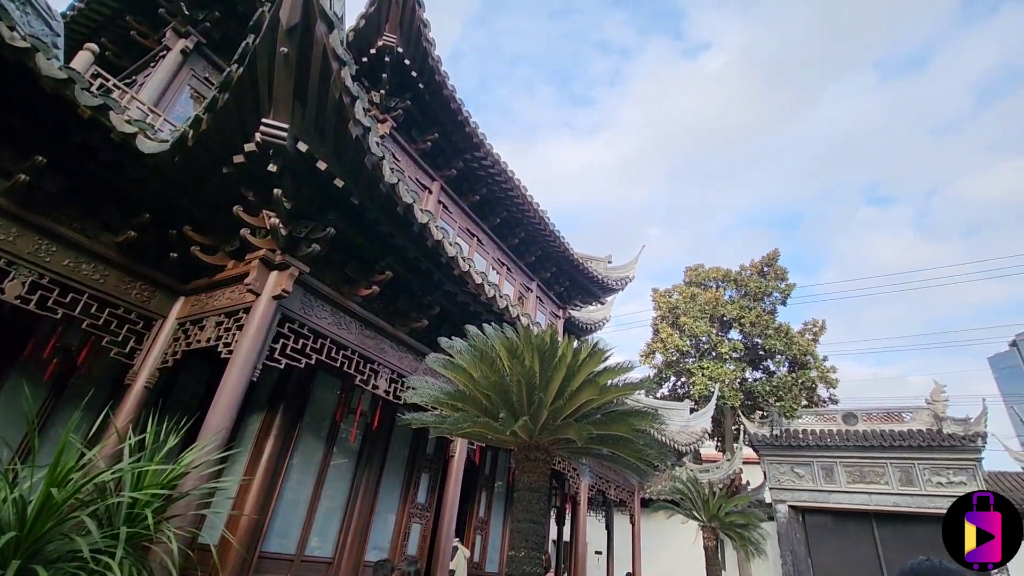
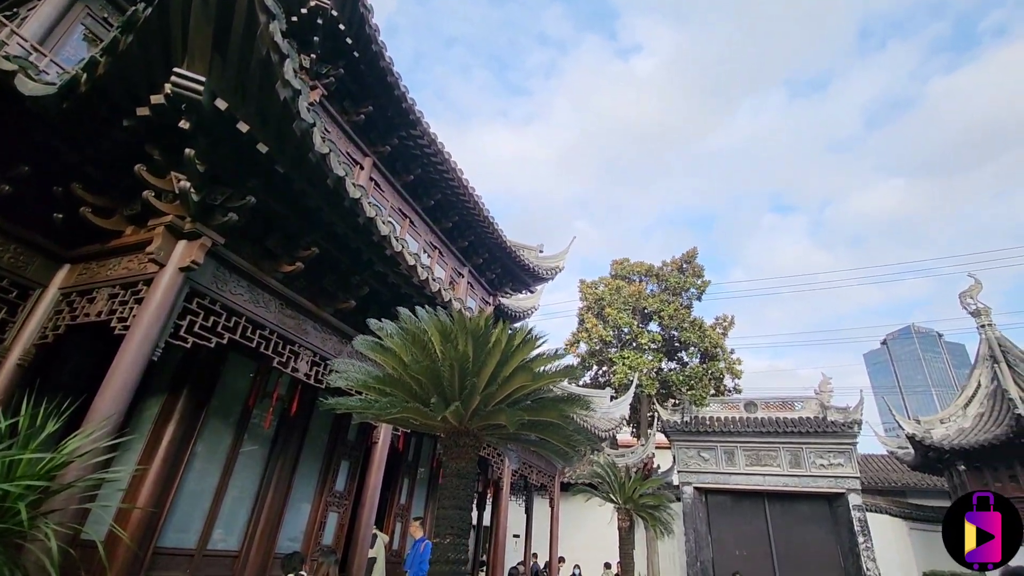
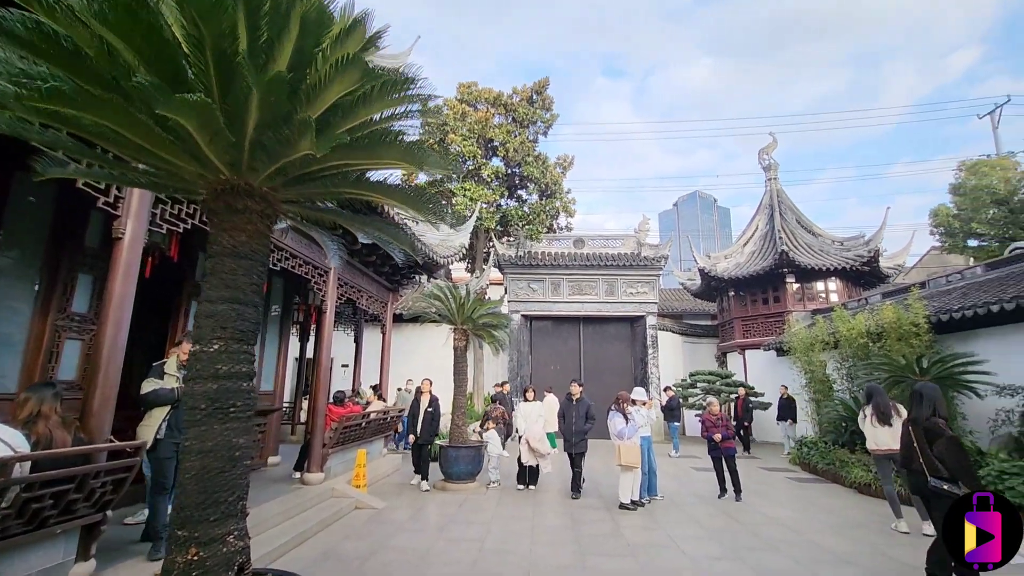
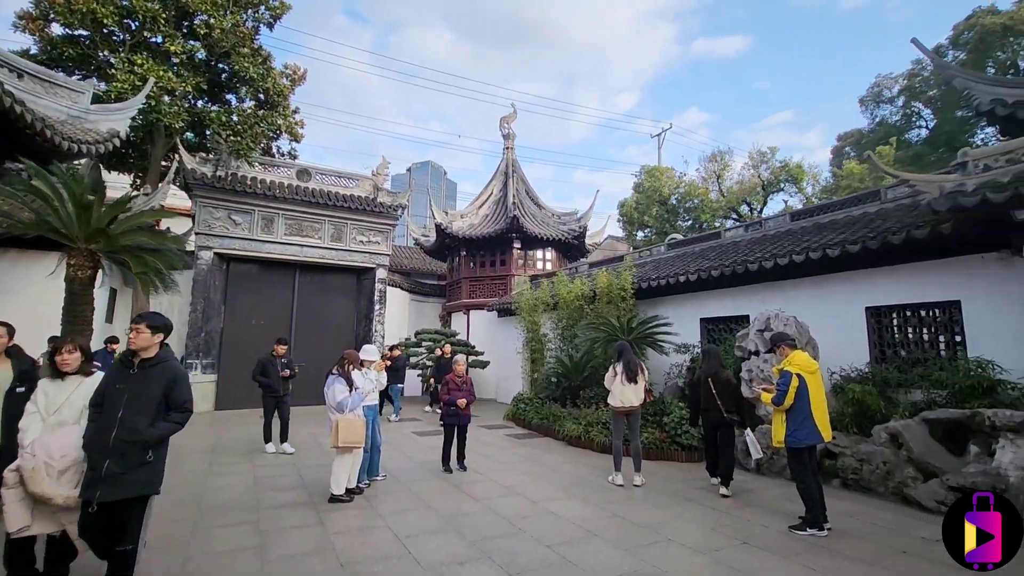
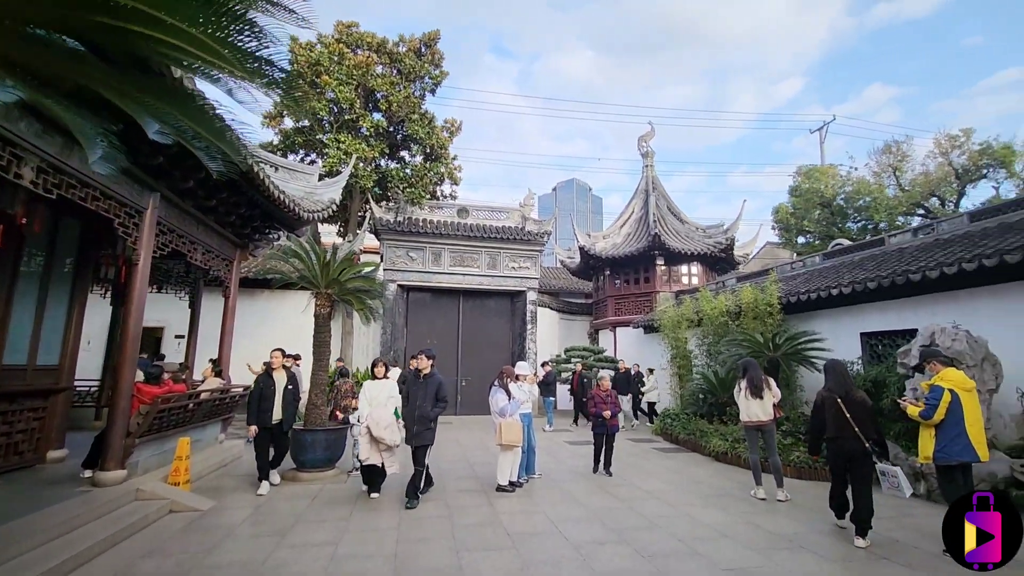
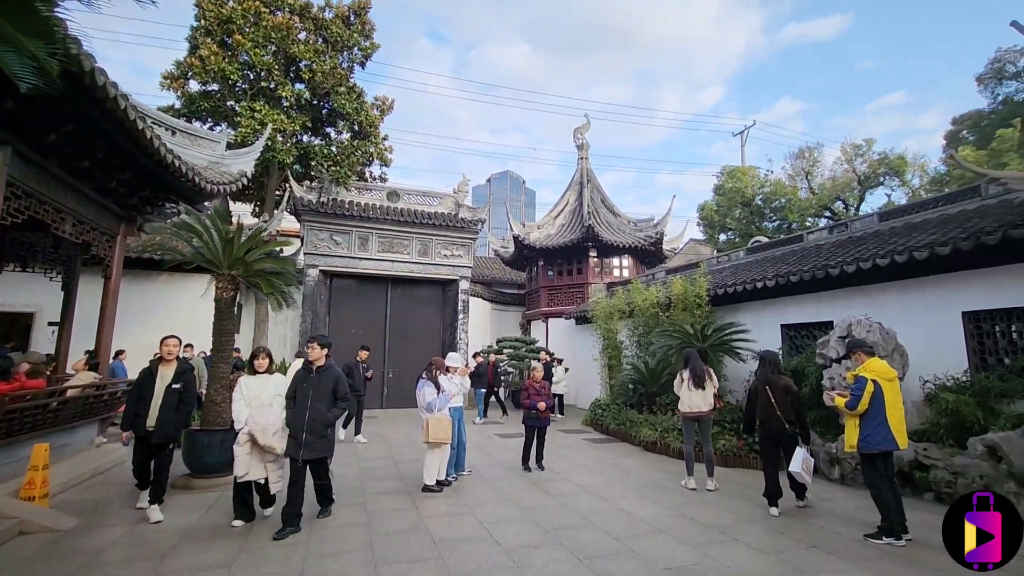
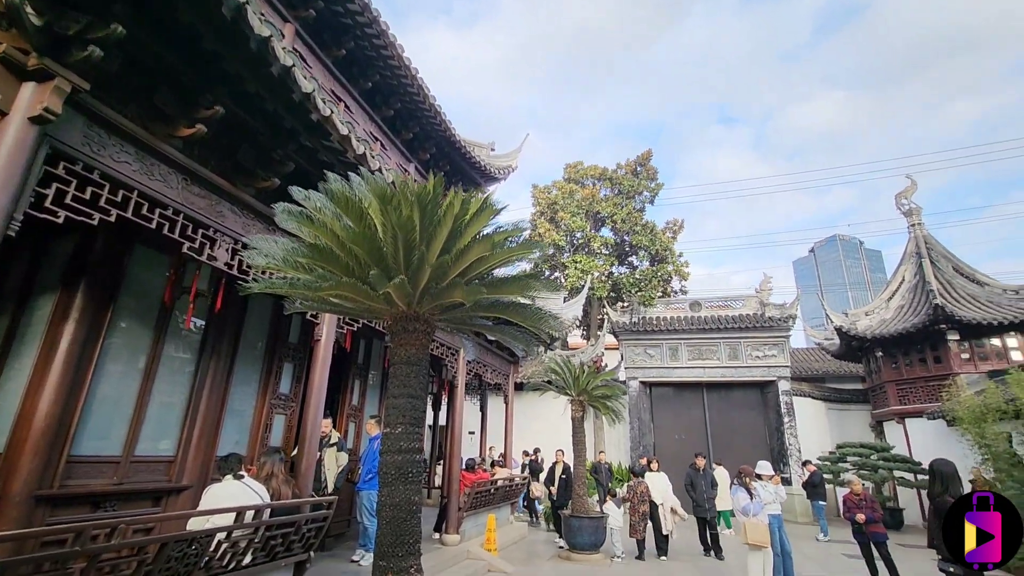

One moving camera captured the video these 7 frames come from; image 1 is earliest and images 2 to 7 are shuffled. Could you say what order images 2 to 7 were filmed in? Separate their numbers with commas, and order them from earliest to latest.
2, 7, 3, 5, 6, 4
